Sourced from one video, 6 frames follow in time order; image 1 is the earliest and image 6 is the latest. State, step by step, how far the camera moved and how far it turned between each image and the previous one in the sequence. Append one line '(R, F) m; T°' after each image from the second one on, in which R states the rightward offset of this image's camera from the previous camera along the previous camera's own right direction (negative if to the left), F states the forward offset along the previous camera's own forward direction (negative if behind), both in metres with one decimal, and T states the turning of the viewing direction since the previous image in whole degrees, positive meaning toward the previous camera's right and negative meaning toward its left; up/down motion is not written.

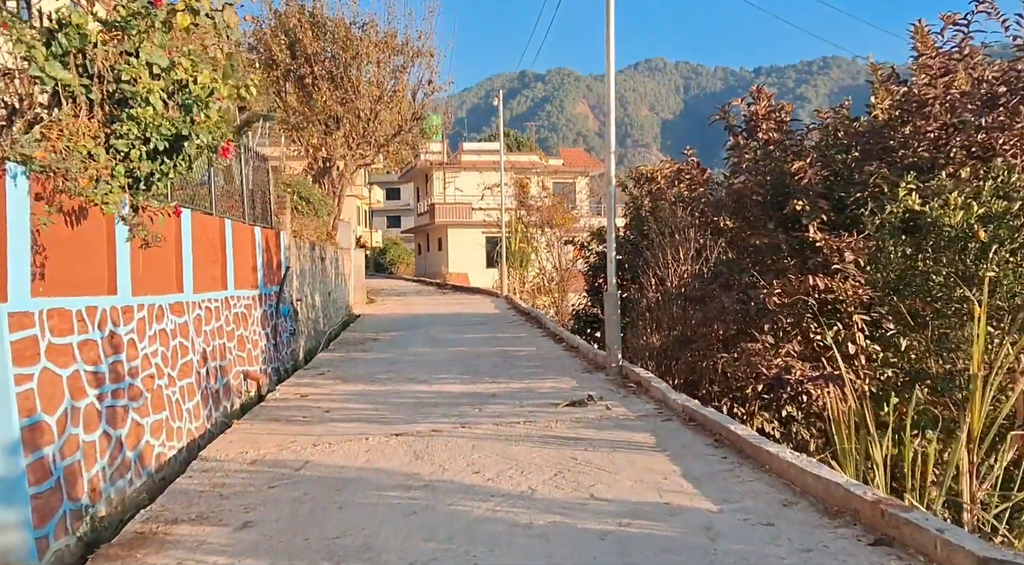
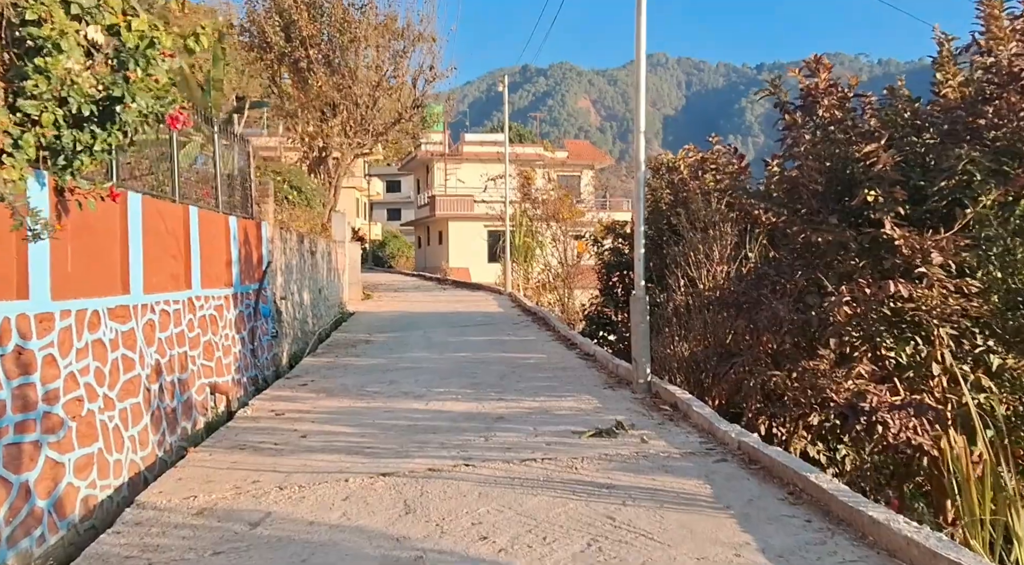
(-0.1, +1.4) m; 0°
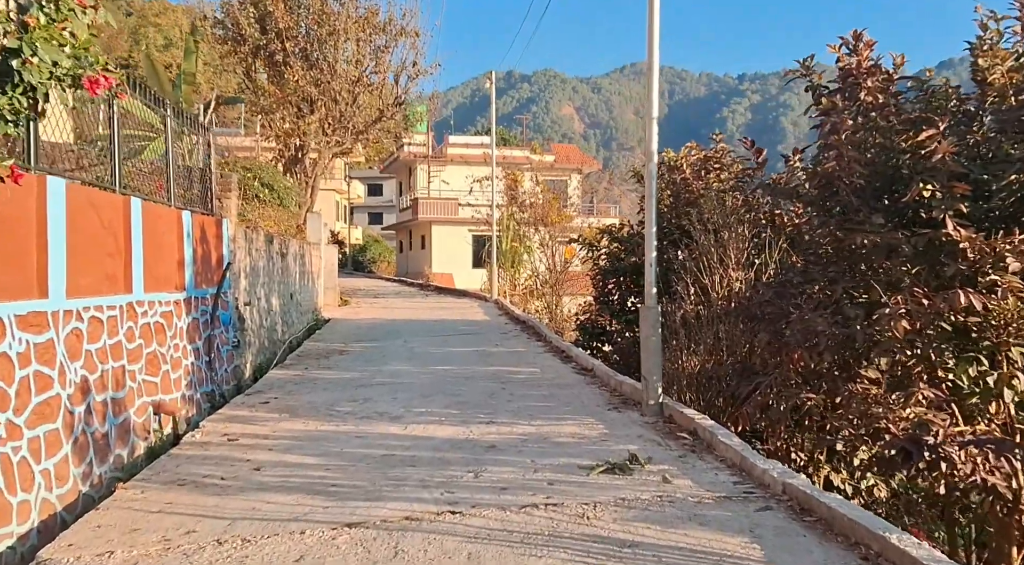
(-0.1, +1.1) m; +1°
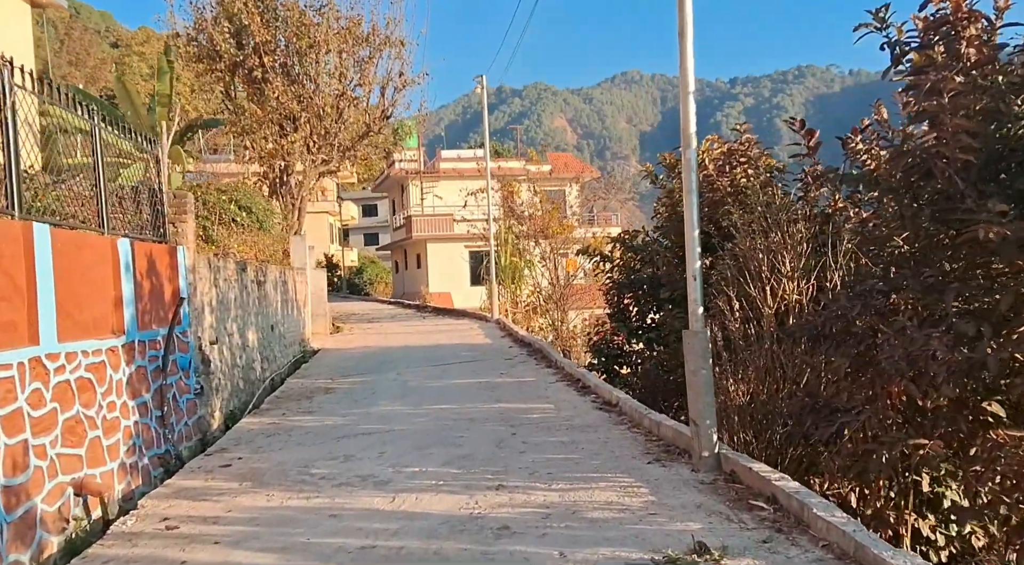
(0.0, +1.5) m; 0°
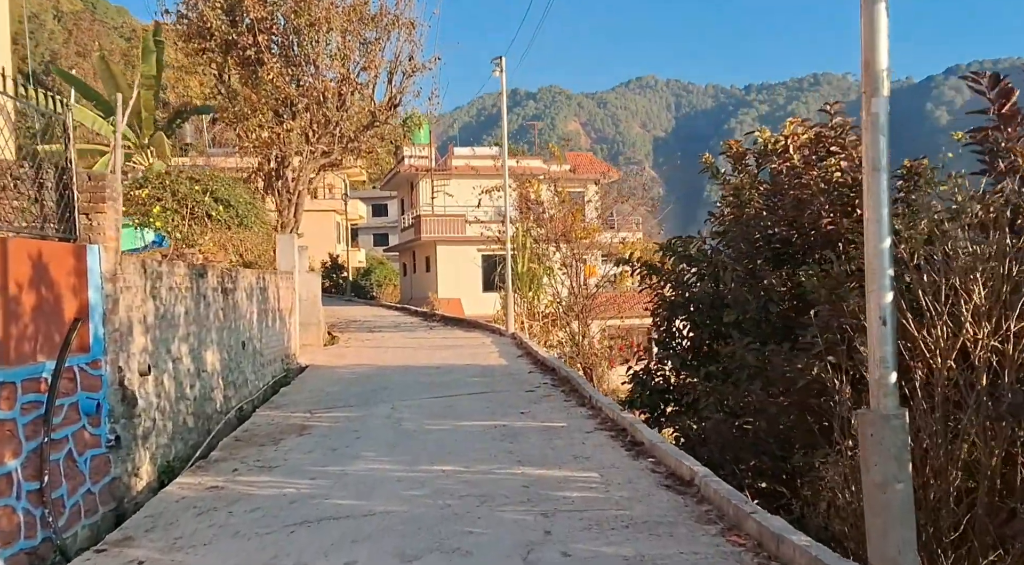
(-0.2, +2.5) m; -1°
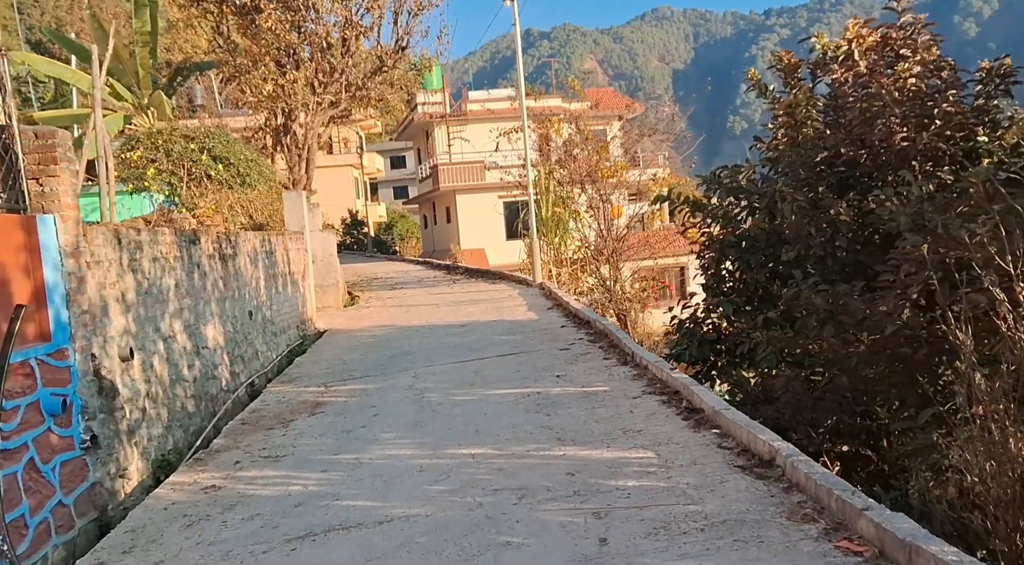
(0.0, +1.1) m; -2°
